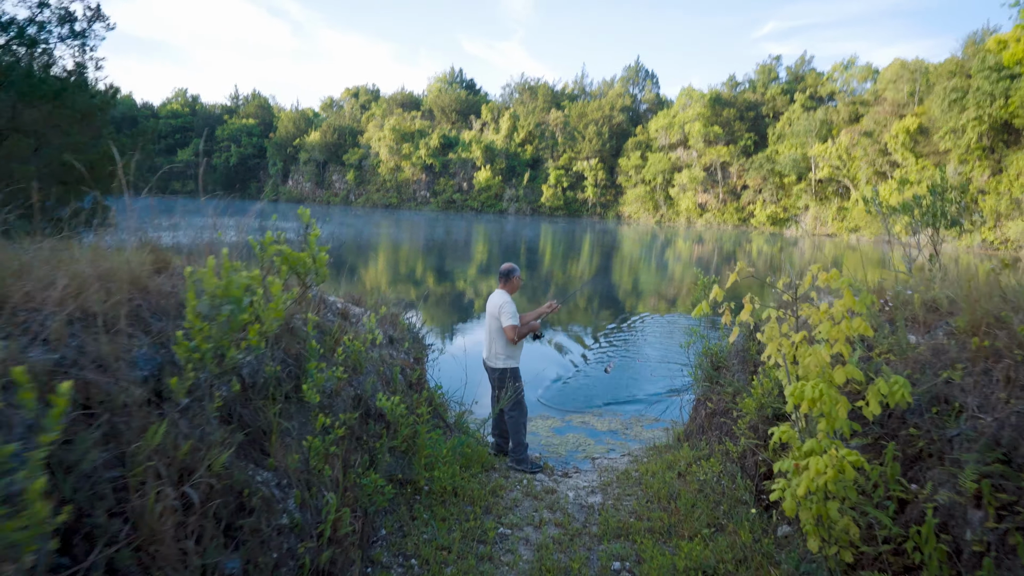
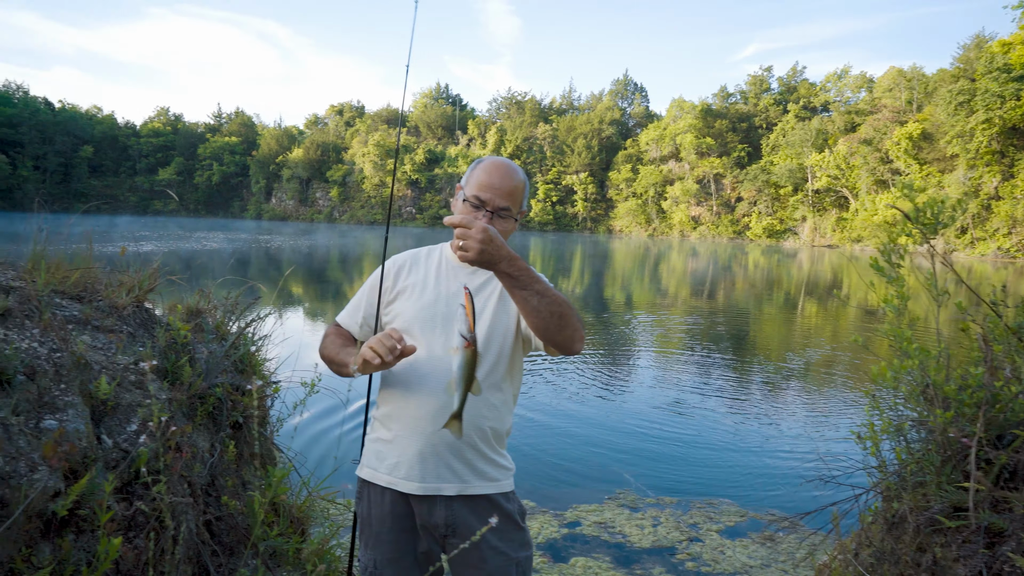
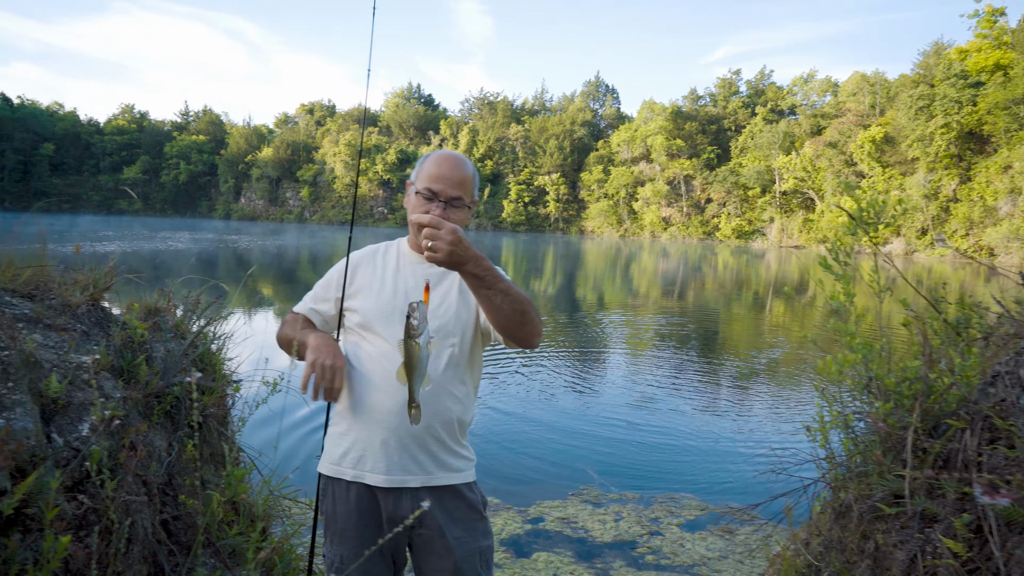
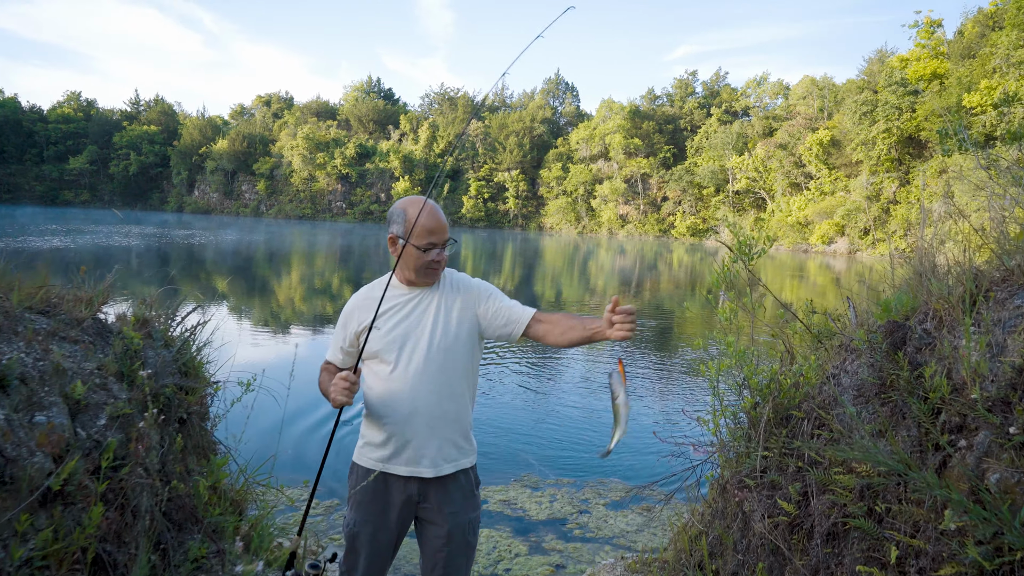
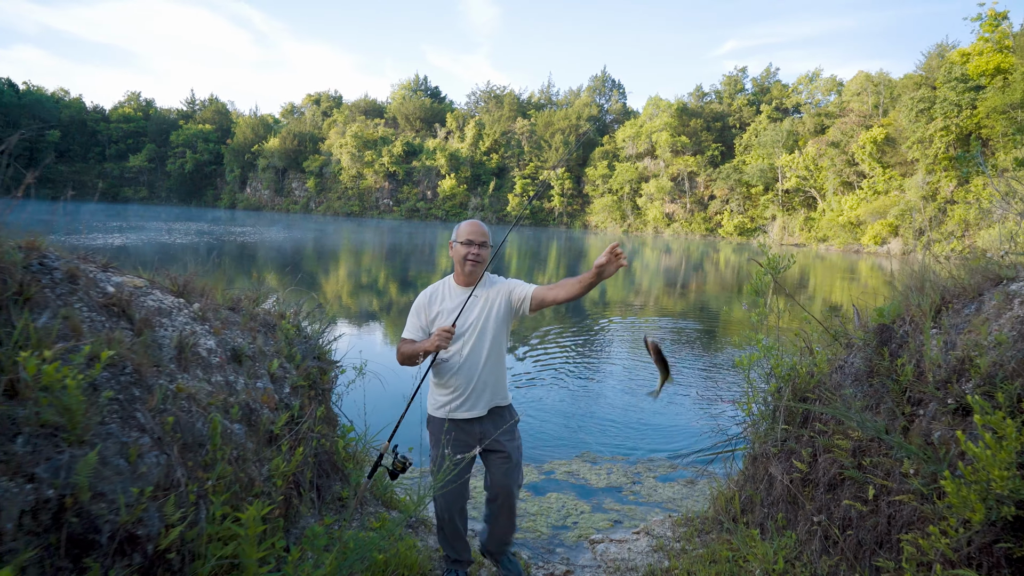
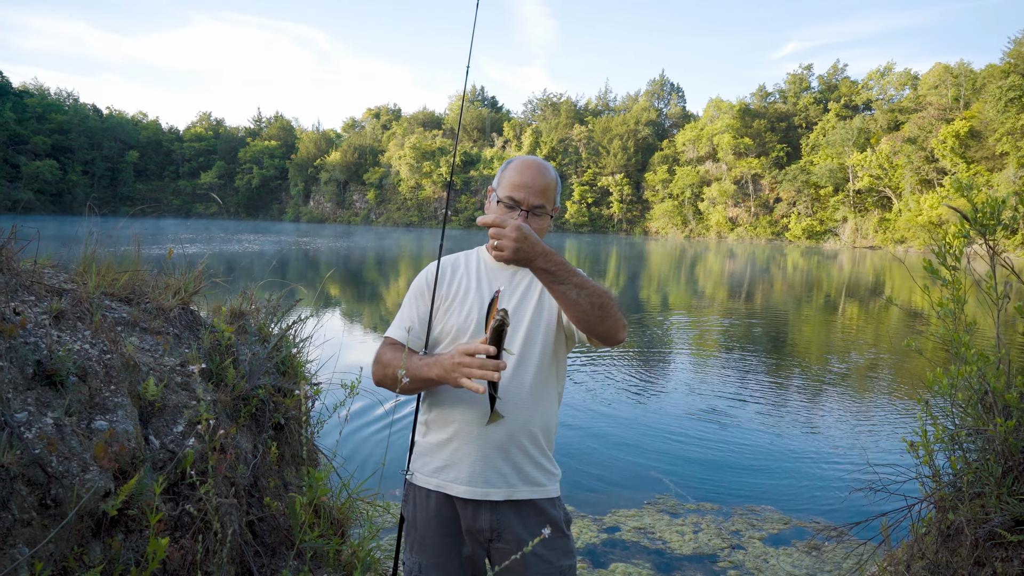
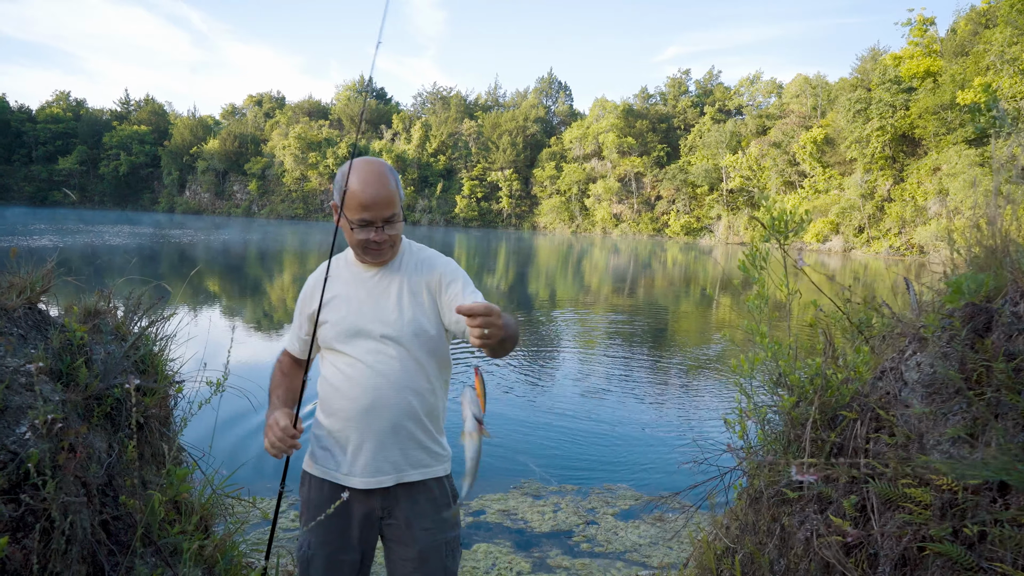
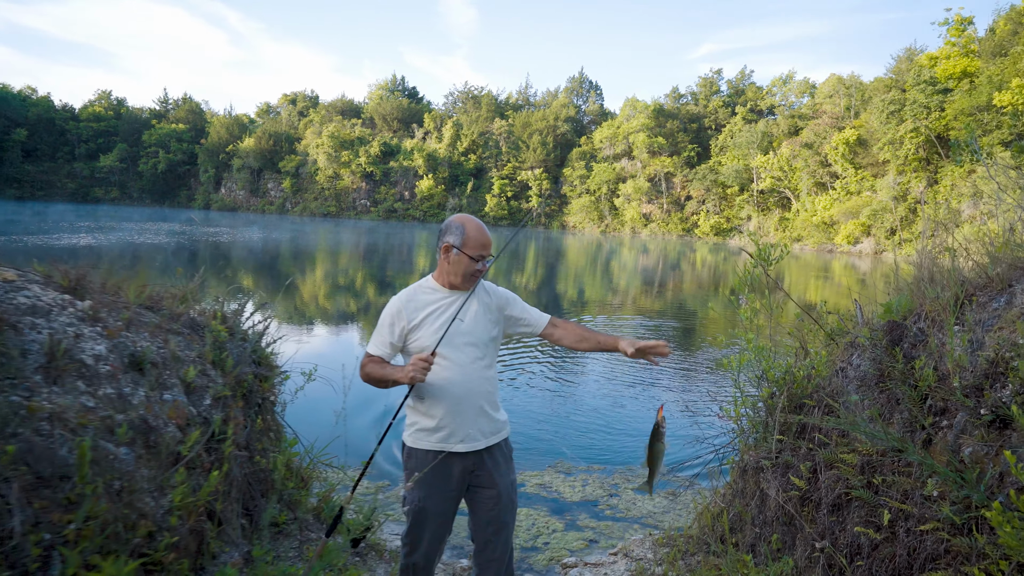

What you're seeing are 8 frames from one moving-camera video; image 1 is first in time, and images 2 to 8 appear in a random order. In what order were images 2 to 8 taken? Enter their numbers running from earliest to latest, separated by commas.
5, 8, 4, 7, 3, 2, 6
